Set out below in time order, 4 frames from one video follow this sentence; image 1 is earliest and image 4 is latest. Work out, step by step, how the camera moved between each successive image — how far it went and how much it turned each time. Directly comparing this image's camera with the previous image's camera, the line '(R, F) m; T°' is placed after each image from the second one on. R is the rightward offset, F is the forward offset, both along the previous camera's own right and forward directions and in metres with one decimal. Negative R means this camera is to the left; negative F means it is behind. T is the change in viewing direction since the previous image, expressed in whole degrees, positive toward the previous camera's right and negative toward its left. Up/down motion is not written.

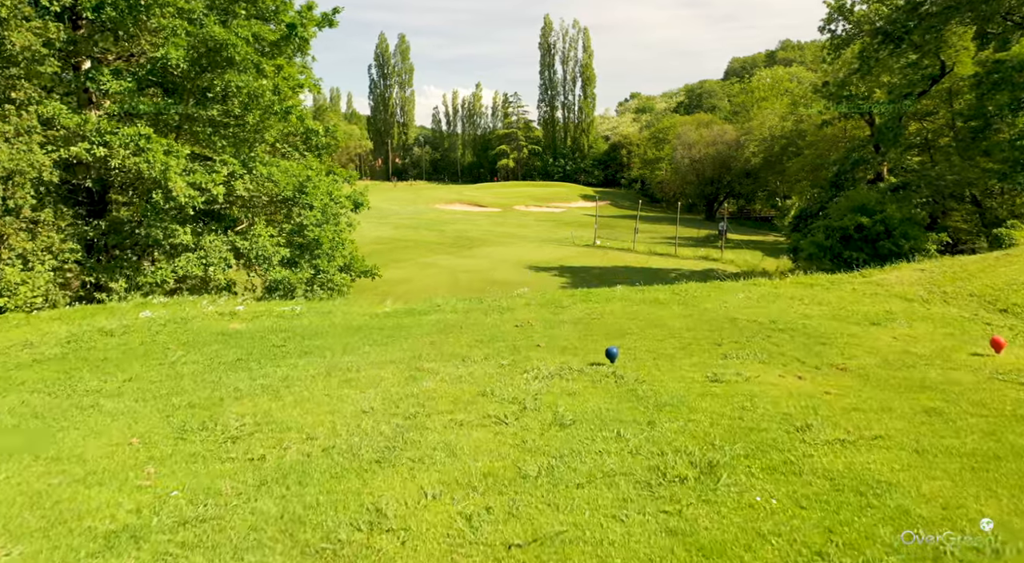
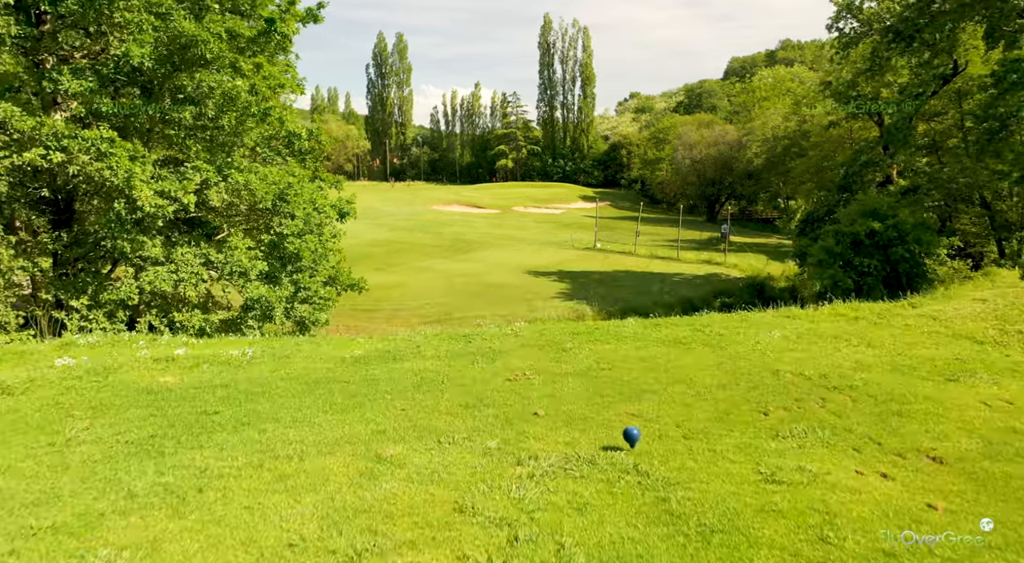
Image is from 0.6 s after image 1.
(0.0, +0.8) m; 0°
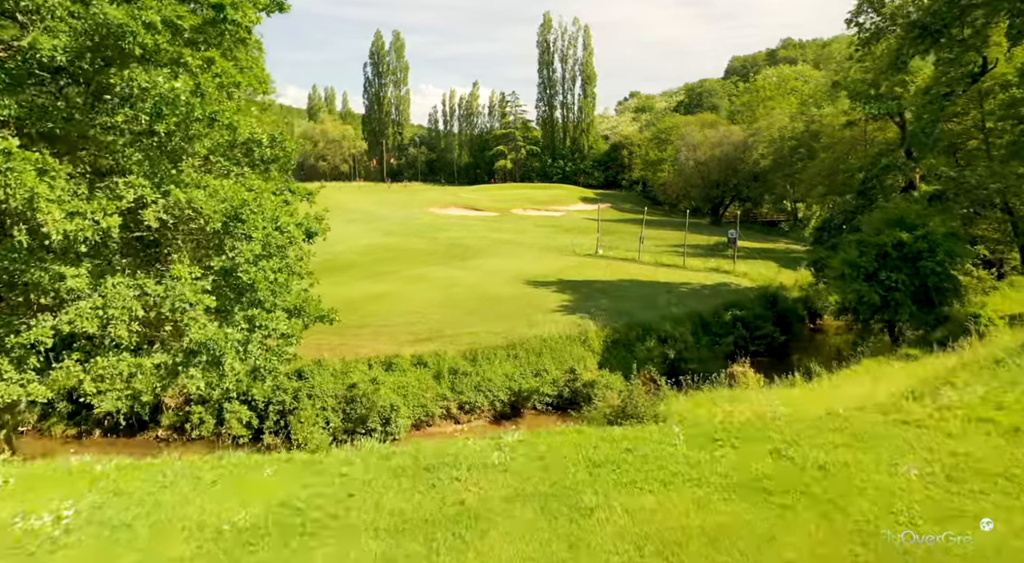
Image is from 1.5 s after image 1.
(+0.1, +1.6) m; 0°
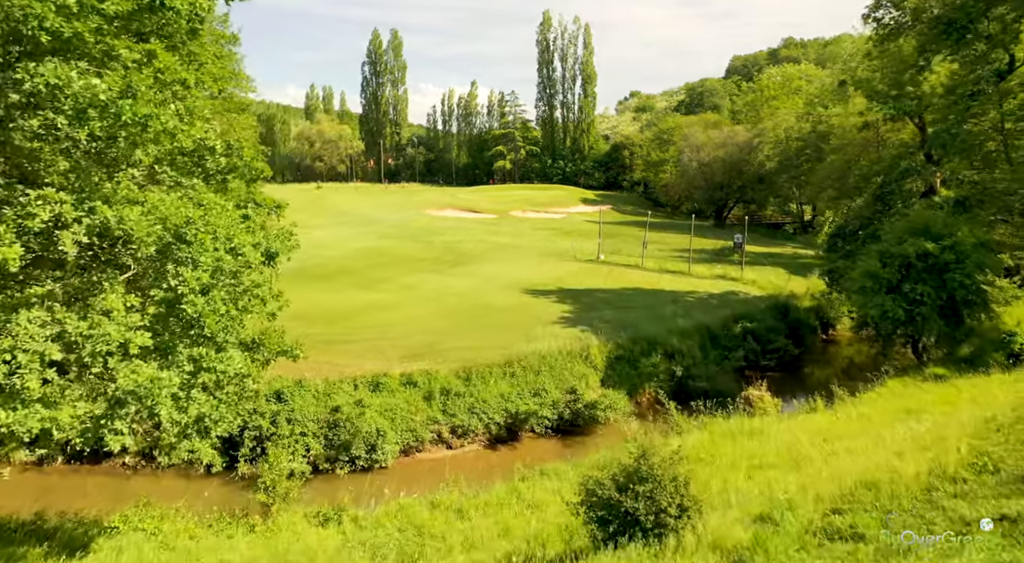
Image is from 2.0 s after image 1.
(+0.1, +1.3) m; 0°
